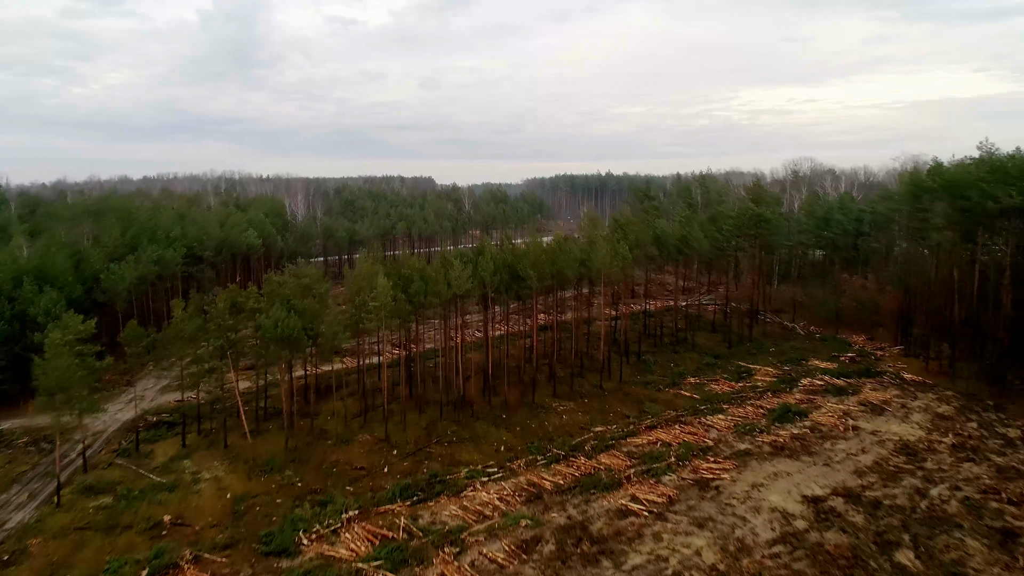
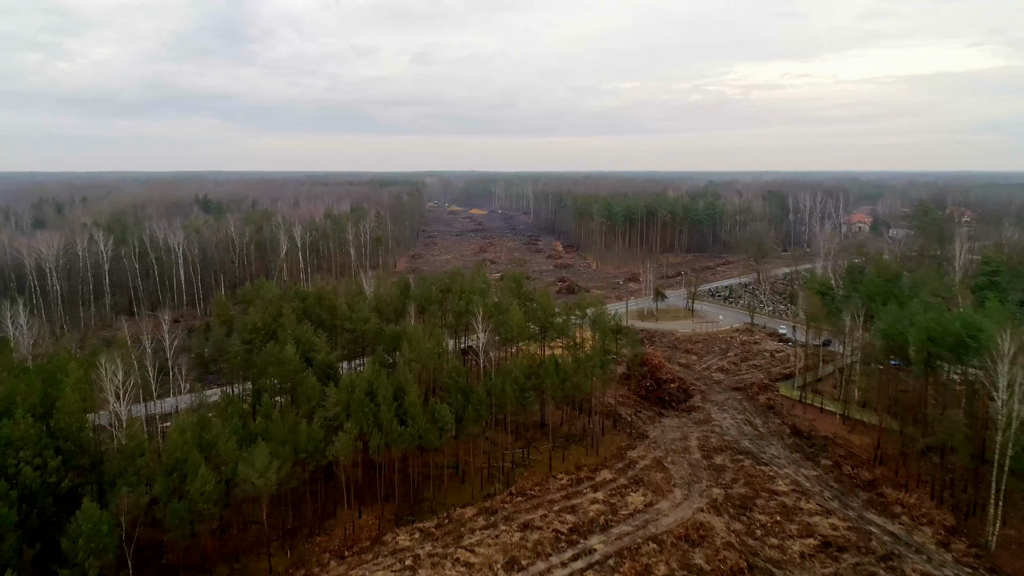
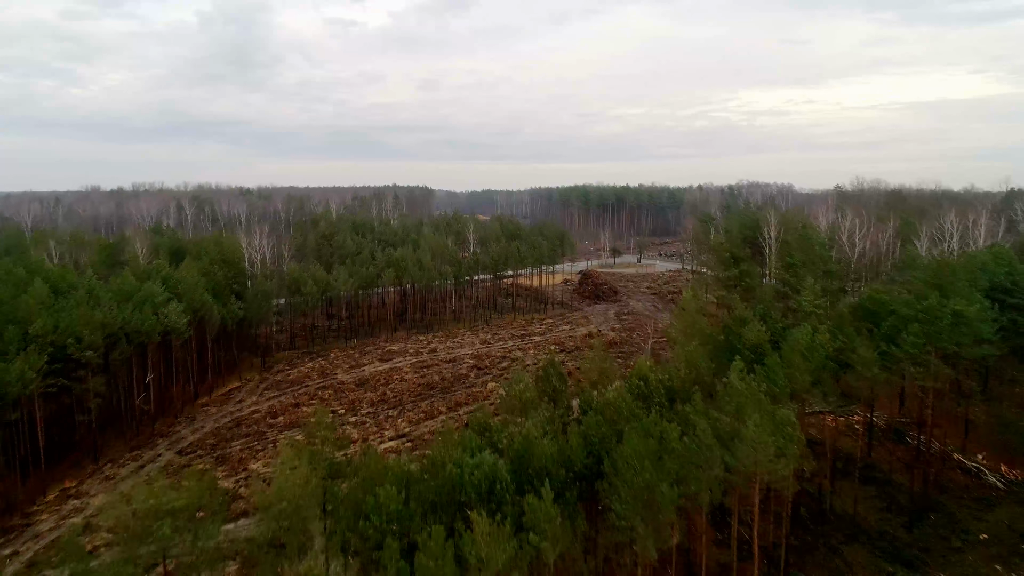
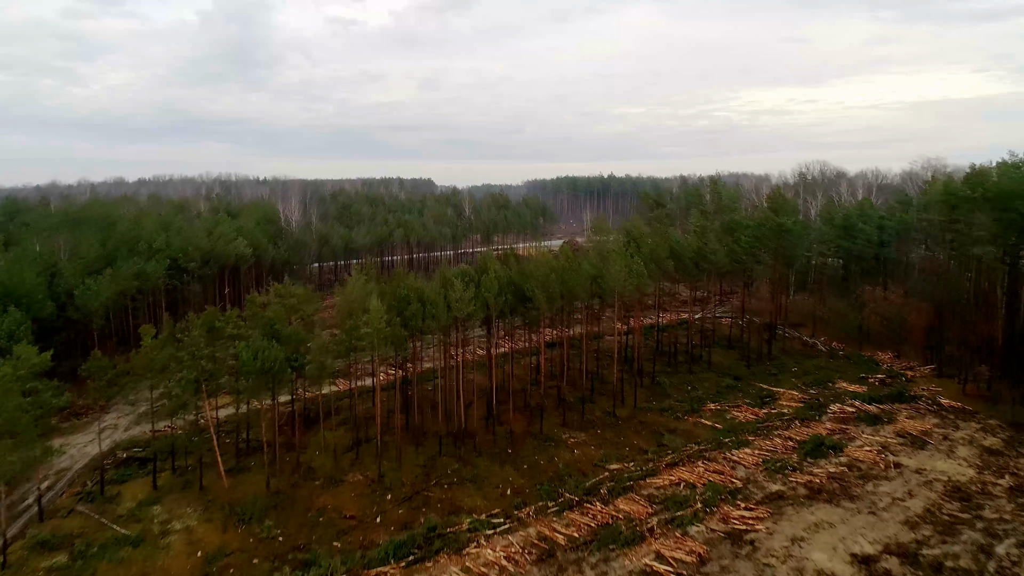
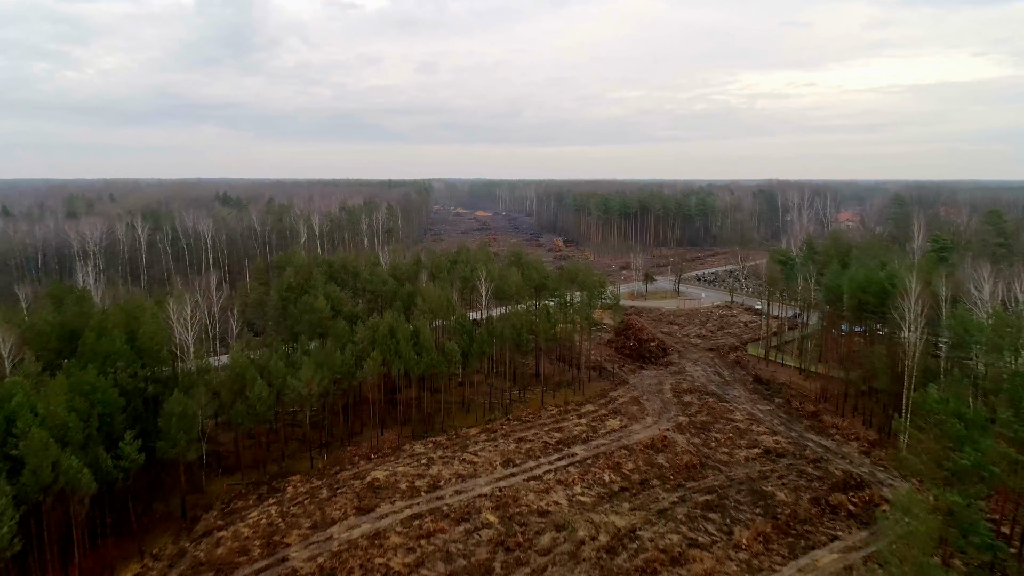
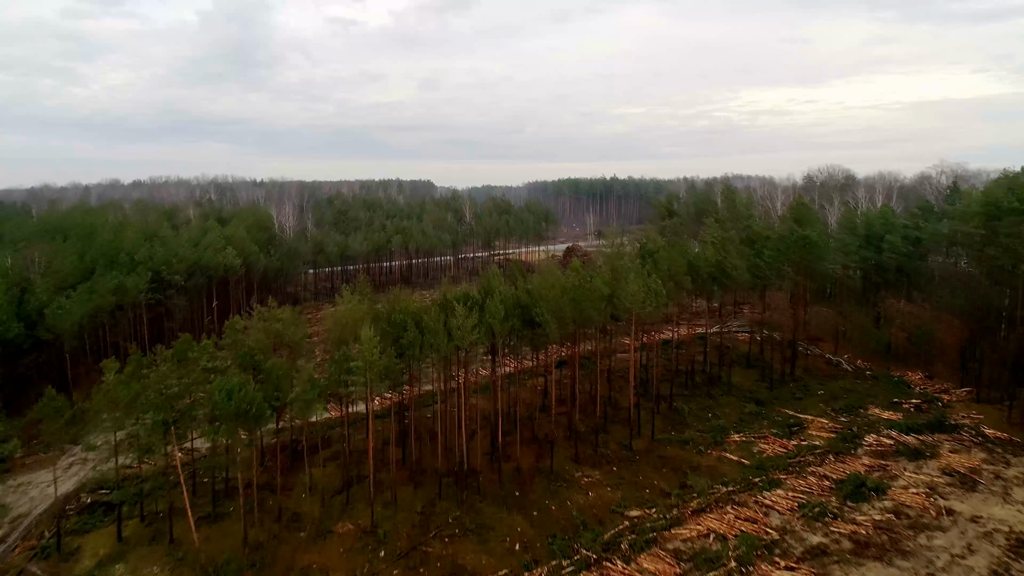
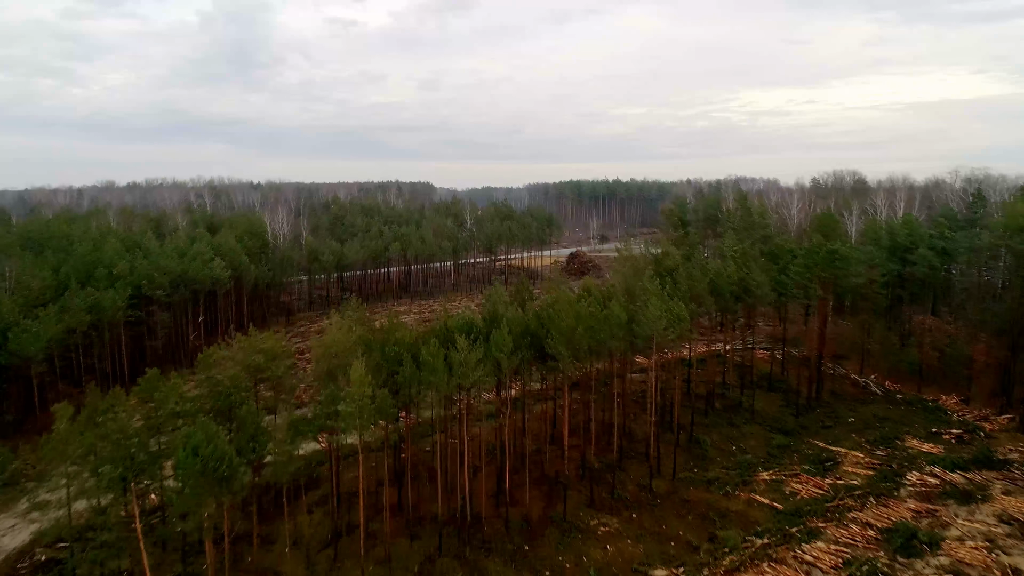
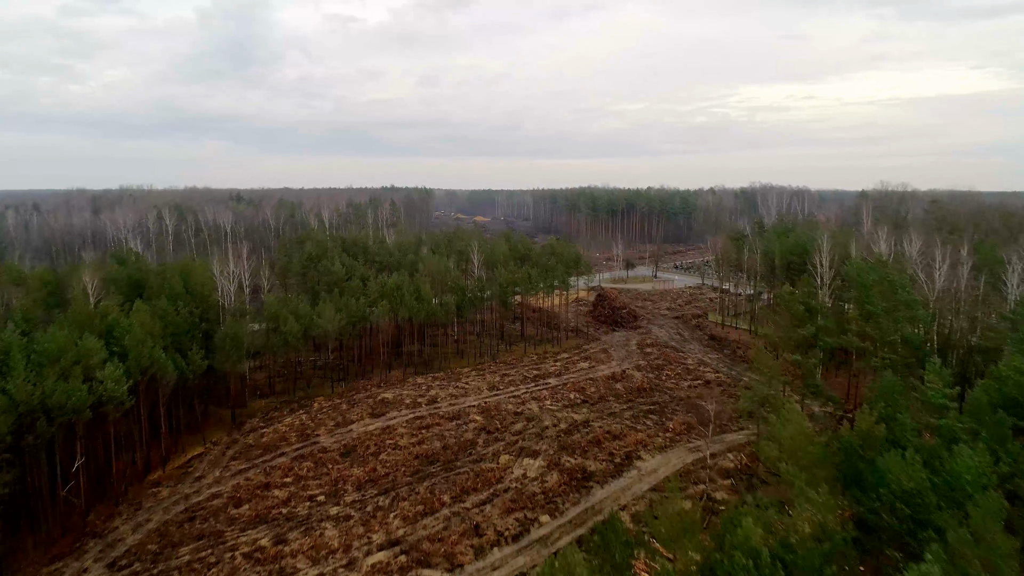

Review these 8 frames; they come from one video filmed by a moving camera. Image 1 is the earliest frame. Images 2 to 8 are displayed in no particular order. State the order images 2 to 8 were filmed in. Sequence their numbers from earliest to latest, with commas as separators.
4, 6, 7, 3, 8, 5, 2
